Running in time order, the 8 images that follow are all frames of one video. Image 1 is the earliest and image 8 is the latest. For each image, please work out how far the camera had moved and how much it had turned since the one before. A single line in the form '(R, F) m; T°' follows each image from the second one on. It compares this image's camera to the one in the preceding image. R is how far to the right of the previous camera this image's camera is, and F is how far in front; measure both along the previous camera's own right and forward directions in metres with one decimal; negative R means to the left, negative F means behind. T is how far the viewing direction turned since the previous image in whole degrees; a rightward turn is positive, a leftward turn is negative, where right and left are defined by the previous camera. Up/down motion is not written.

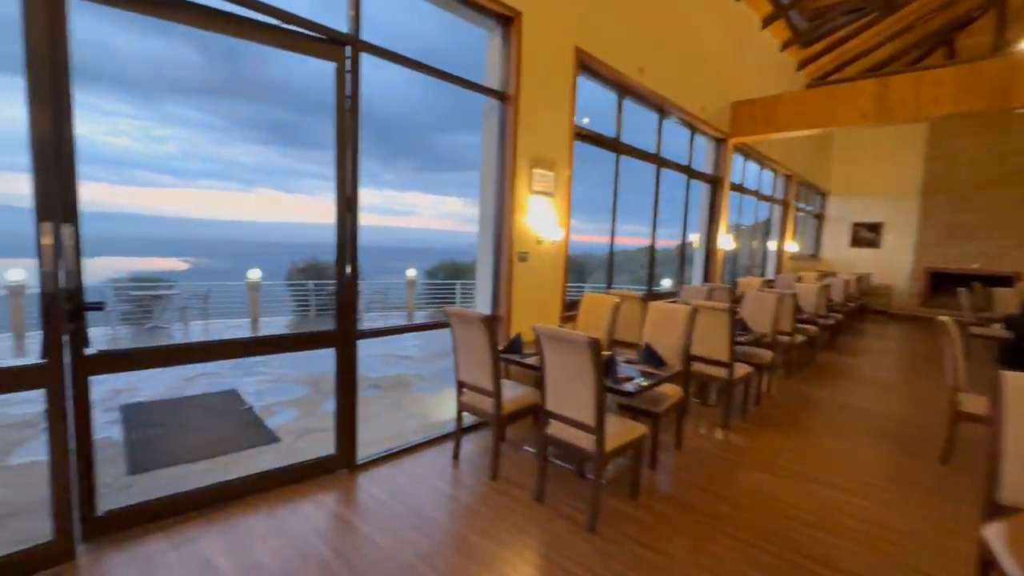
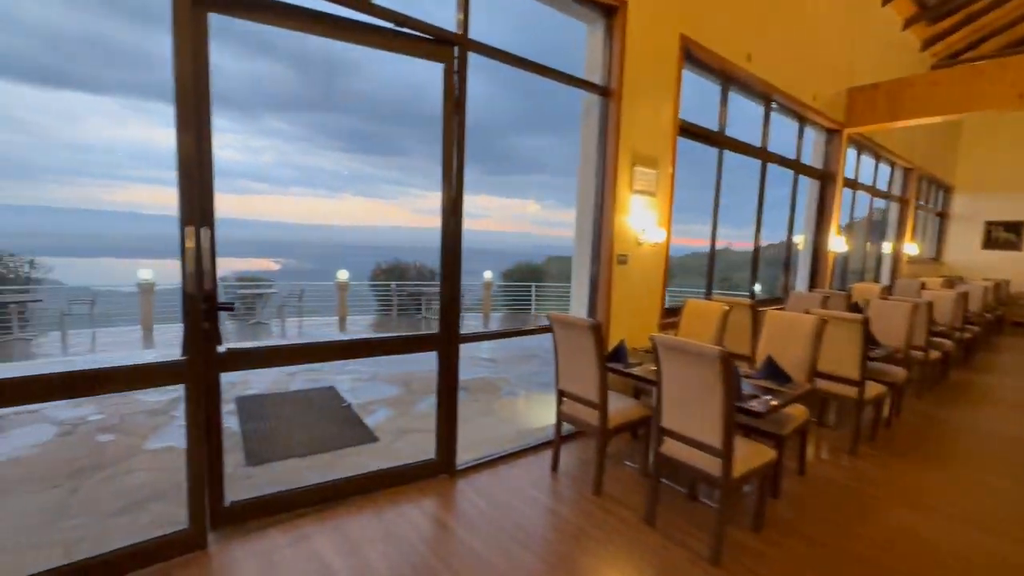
(-0.2, +0.1) m; -8°
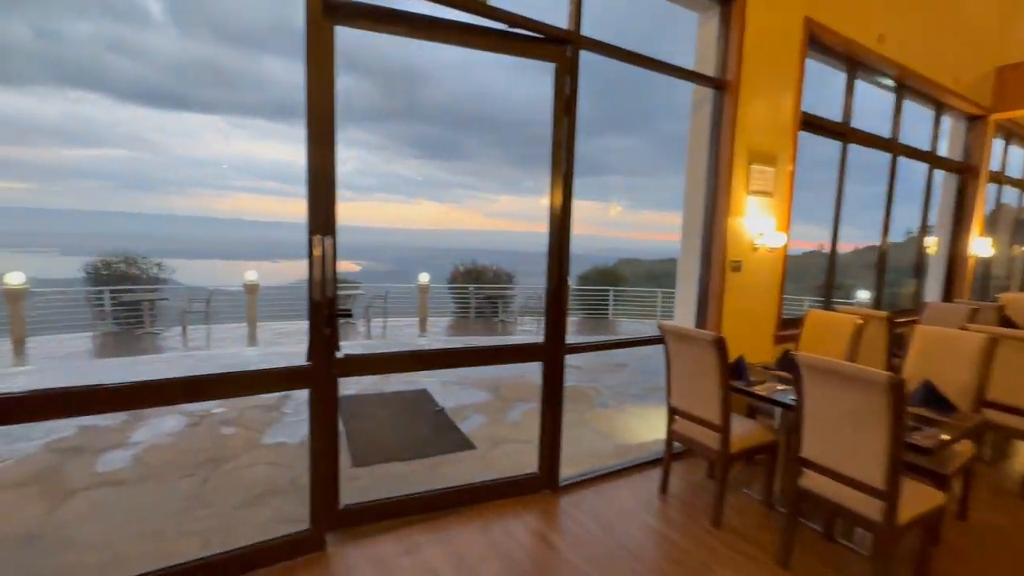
(-0.2, +0.1) m; -8°
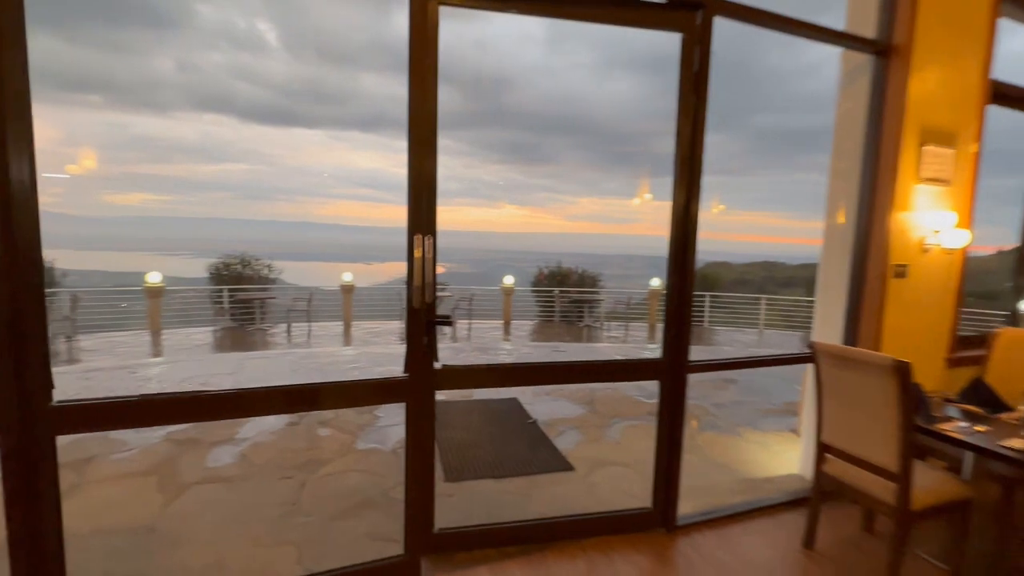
(-0.2, +0.3) m; -10°
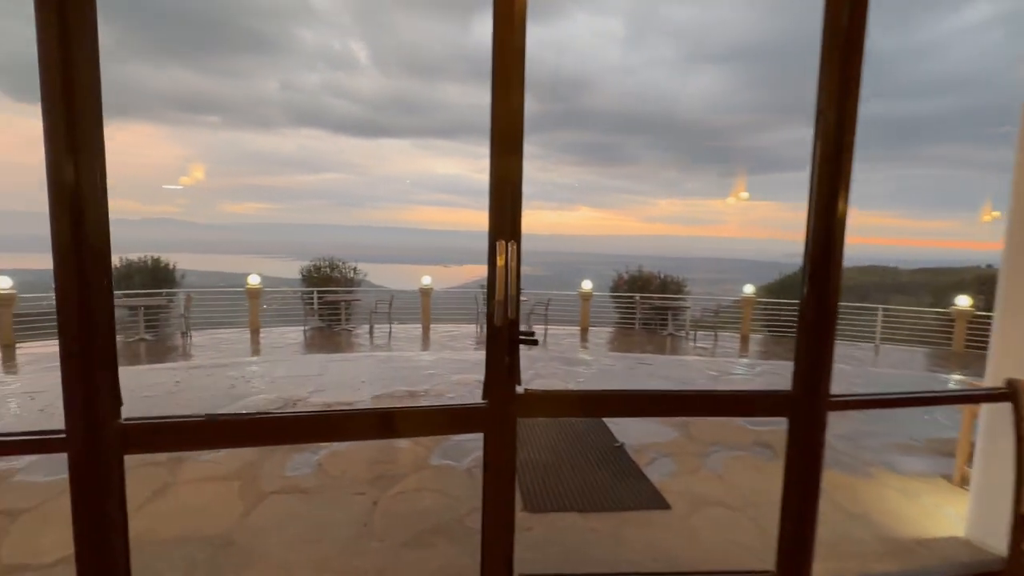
(-0.1, +0.3) m; -9°
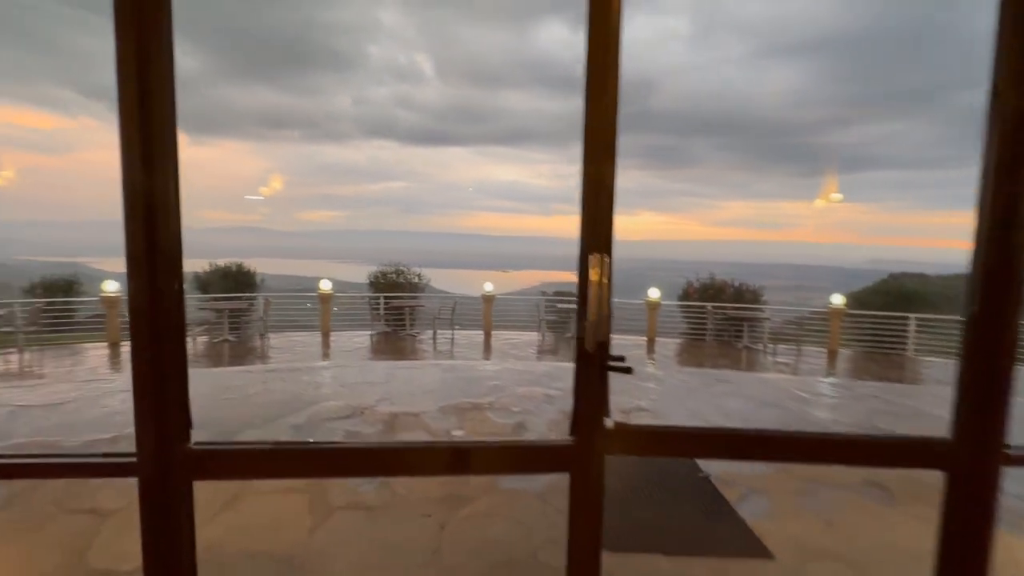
(-0.1, +0.2) m; -7°
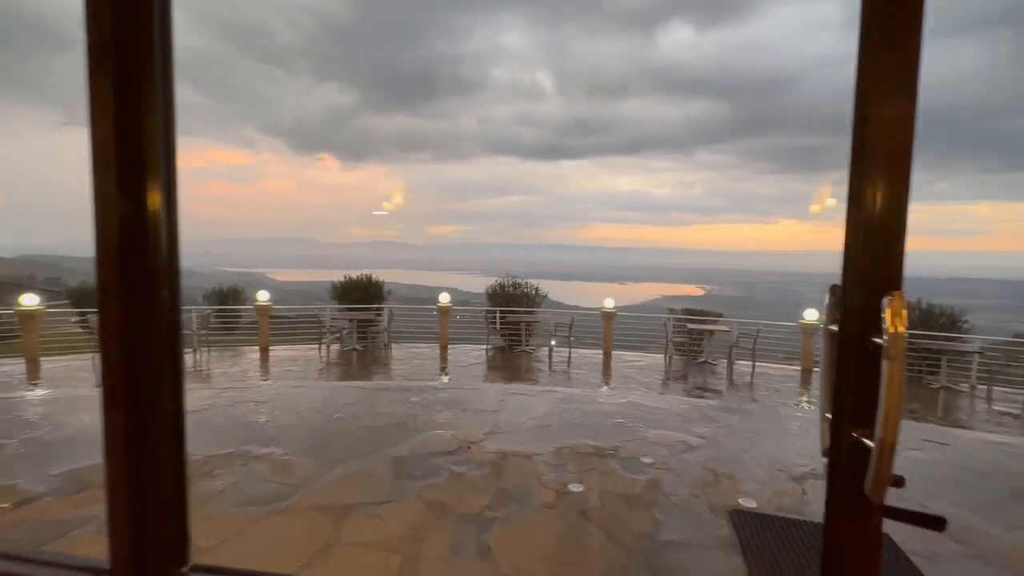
(-0.1, +0.6) m; -14°
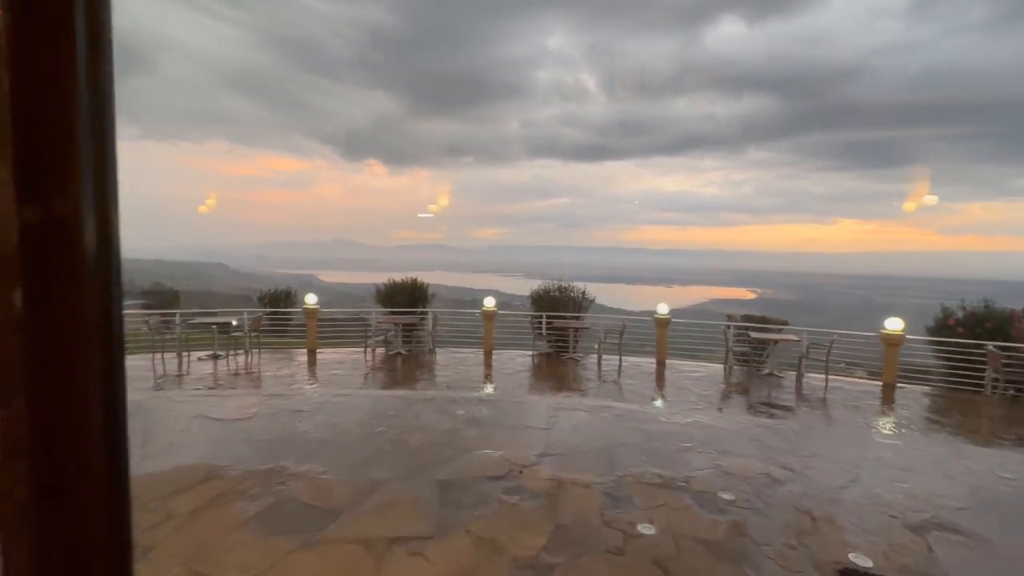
(-0.1, +0.4) m; -5°
